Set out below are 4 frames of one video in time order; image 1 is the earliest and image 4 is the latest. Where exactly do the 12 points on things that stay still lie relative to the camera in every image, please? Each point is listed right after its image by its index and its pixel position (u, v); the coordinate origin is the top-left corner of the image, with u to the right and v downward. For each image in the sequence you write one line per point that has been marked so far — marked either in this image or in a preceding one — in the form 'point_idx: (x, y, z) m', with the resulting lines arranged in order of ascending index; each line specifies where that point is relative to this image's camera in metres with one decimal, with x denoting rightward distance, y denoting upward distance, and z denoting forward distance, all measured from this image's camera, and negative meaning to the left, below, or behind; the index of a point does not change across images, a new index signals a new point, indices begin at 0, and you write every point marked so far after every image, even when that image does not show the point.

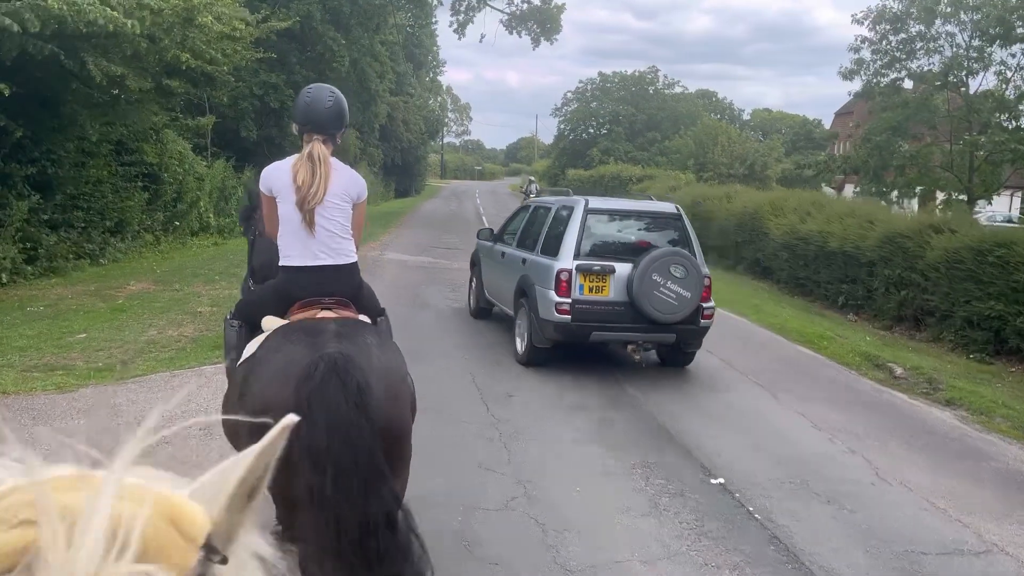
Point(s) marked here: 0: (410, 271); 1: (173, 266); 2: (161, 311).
0: (-2.2, +0.4, +17.3) m
1: (-6.7, +0.5, +16.4) m
2: (-5.0, -0.3, +11.7) m
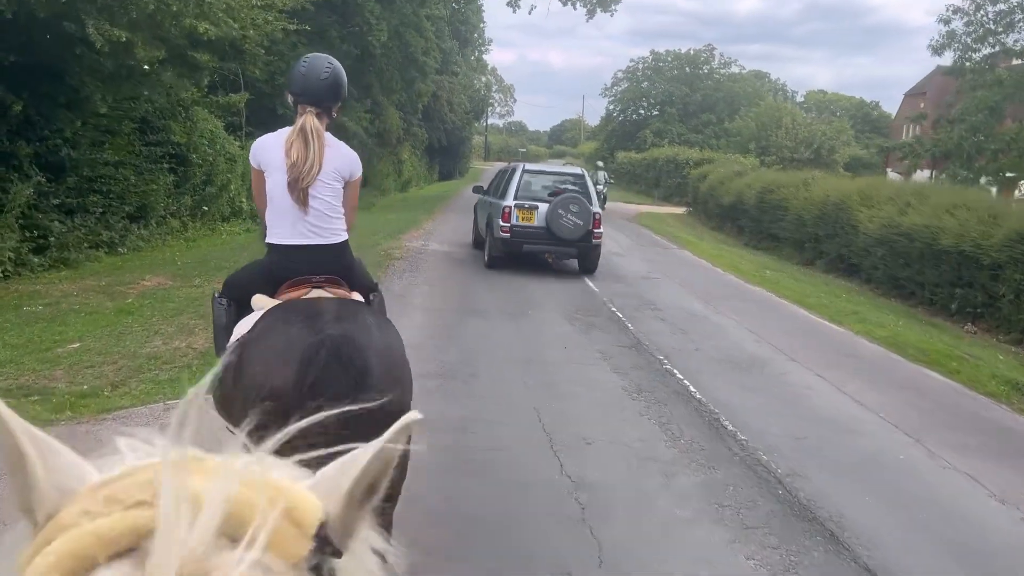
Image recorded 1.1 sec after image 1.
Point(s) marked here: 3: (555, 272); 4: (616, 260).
0: (-1.1, +0.5, +15.6) m
1: (-5.7, +0.6, +14.9) m
2: (-4.2, -0.3, +10.1) m
3: (+0.8, +0.3, +15.3) m
4: (+2.2, +0.6, +17.4) m
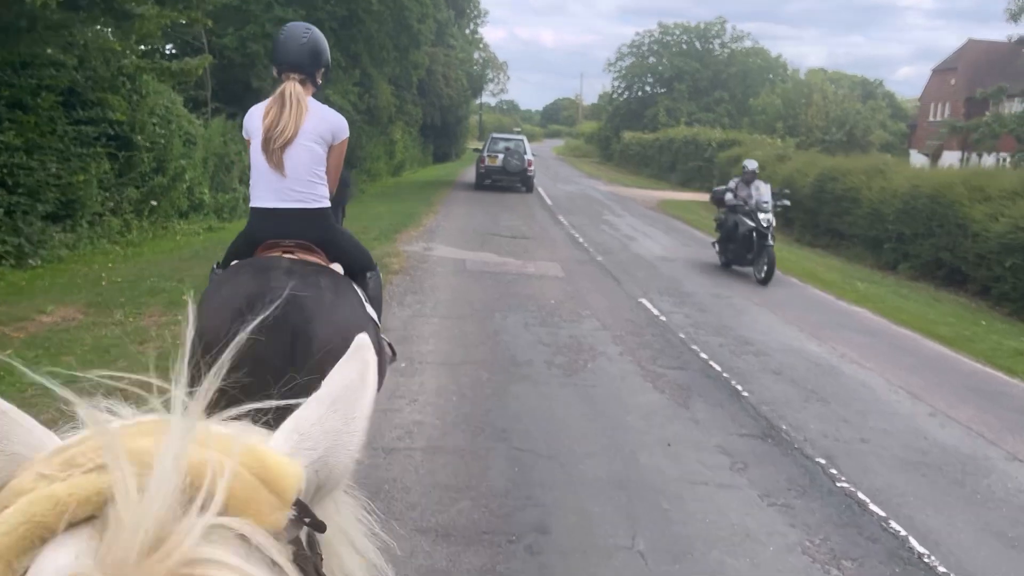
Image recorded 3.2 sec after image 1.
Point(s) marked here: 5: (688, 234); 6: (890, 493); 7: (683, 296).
0: (-0.6, +0.2, +12.2) m
1: (-5.2, +0.3, +11.4) m
2: (-3.7, -0.8, +6.7) m
3: (+1.3, 0.0, +11.9) m
4: (+2.6, +0.3, +14.0) m
5: (+4.1, +1.3, +19.4) m
6: (+2.4, -1.3, +5.2) m
7: (+2.4, -0.1, +11.6) m
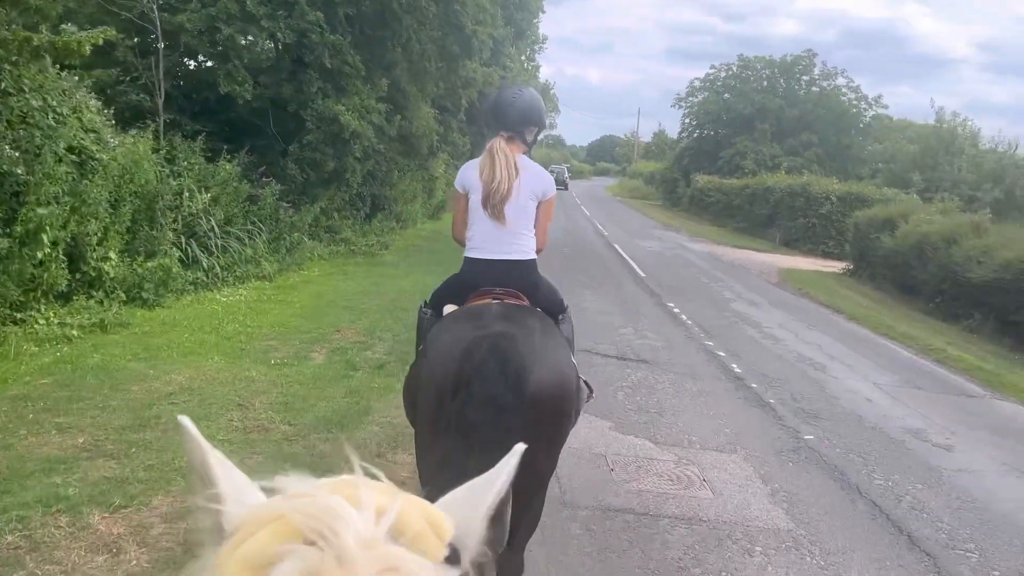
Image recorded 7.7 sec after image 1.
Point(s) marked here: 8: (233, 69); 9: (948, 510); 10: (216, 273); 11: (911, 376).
0: (+0.4, -1.5, +5.1) m
1: (-4.2, -1.1, +4.6) m
2: (-2.9, -2.1, -0.3) m
3: (+2.3, -1.7, +4.7) m
4: (+3.8, -1.6, +6.8) m
5: (+5.5, -0.9, +12.1) m
6: (+3.1, -2.9, -2.0) m
7: (+3.4, -1.9, +4.4) m
8: (-4.6, +3.6, +13.5) m
9: (+3.2, -1.7, +5.9) m
10: (-4.4, +0.2, +12.1) m
11: (+5.2, -1.2, +10.4) m
